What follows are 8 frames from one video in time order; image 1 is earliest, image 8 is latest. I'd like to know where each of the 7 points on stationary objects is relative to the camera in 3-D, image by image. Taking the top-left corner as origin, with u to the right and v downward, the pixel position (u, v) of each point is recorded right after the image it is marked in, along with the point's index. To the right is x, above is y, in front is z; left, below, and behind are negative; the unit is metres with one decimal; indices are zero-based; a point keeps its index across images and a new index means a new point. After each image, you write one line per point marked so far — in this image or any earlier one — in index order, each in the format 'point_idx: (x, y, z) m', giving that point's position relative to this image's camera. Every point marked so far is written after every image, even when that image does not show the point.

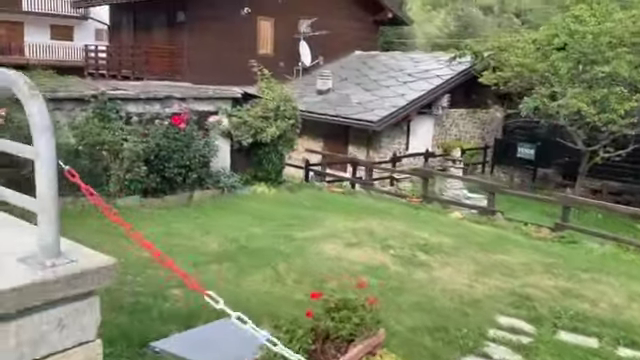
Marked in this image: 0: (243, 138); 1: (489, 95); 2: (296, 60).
0: (-1.1, +0.6, +8.2) m
1: (+4.5, +2.3, +16.2) m
2: (-0.7, +3.4, +17.4) m
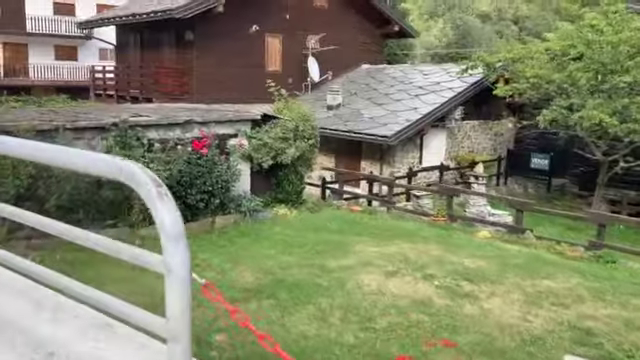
0: (-0.8, +0.3, +8.0) m
1: (+4.8, +2.0, +16.0) m
2: (-0.4, +2.9, +17.3) m
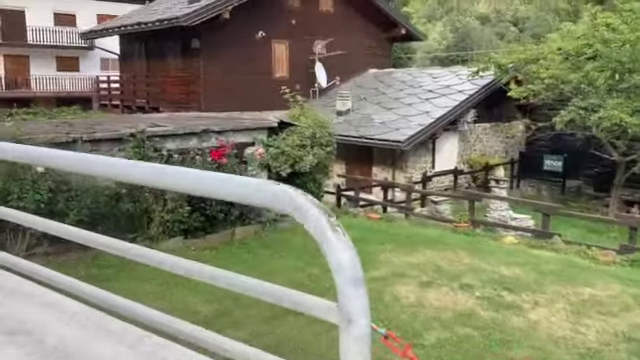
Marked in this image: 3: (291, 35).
0: (-0.5, +0.1, +7.8) m
1: (+5.0, +1.9, +15.8) m
2: (-0.2, +2.8, +17.1) m
3: (-0.8, +4.0, +16.5) m
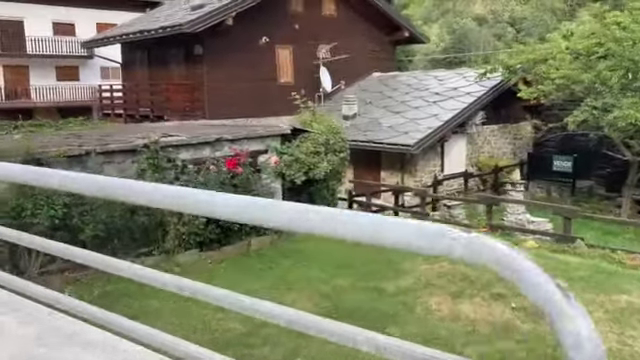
0: (-0.3, 0.0, +7.6) m
1: (+5.1, +1.9, +15.7) m
2: (-0.1, +2.6, +17.0) m
3: (-0.7, +3.8, +16.4) m
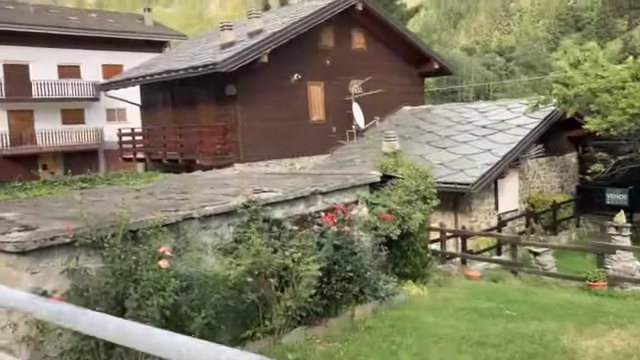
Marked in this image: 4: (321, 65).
0: (+0.8, -0.6, +6.7) m
1: (+6.0, +1.0, +14.9) m
2: (+0.8, +1.5, +16.1) m
3: (+0.1, +2.7, +15.6) m
4: (0.0, +3.0, +15.5) m
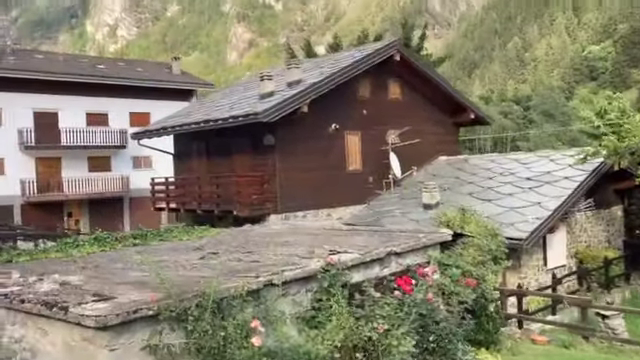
0: (+1.5, -1.2, +6.2) m
1: (+6.9, -0.3, +14.4) m
2: (+1.7, +0.1, +15.8) m
3: (+1.1, +1.4, +15.4) m
4: (+1.0, +1.7, +15.3) m
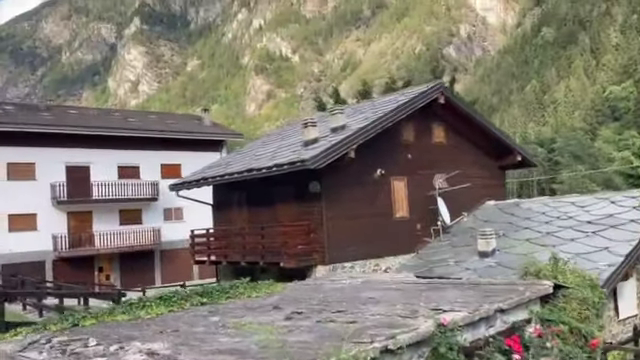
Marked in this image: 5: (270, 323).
0: (+2.3, -1.6, +5.5) m
1: (+8.0, -1.2, +13.6) m
2: (+2.9, -1.0, +15.2) m
3: (+2.2, +0.2, +14.9) m
4: (+2.1, +0.5, +14.9) m
5: (-0.4, -1.1, +4.8) m
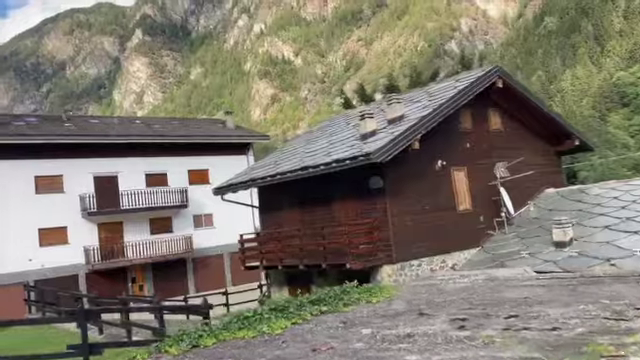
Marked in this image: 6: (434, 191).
0: (+3.6, -1.3, +4.7) m
1: (+9.4, -0.7, +12.7) m
2: (+4.2, -0.8, +14.3) m
3: (+3.5, +0.4, +14.0) m
4: (+3.3, +0.7, +14.0) m
5: (+0.8, -1.0, +4.0) m
6: (+2.5, -0.2, +13.1) m
